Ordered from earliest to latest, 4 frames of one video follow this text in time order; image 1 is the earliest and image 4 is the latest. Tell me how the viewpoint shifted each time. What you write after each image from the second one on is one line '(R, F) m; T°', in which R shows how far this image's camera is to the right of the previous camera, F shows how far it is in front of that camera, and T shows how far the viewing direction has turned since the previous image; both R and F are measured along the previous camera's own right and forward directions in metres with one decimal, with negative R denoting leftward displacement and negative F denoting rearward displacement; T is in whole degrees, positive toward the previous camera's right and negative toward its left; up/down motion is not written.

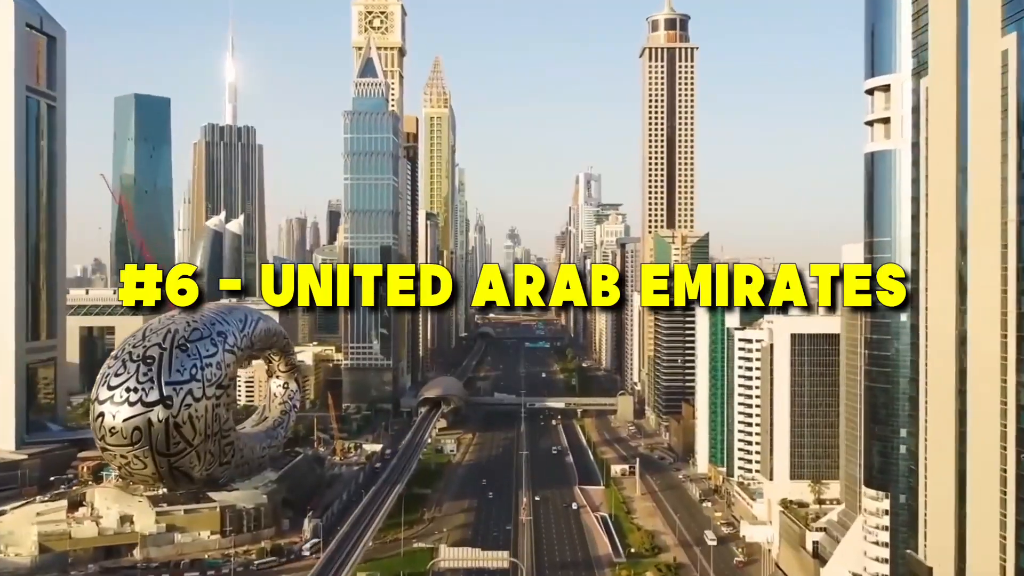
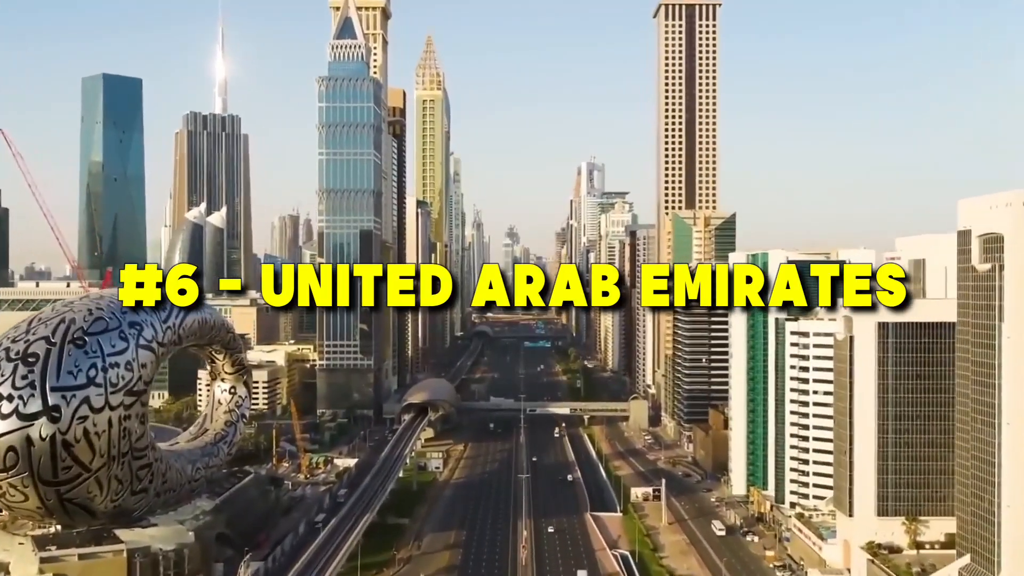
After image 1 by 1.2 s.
(+0.1, +14.8) m; 0°
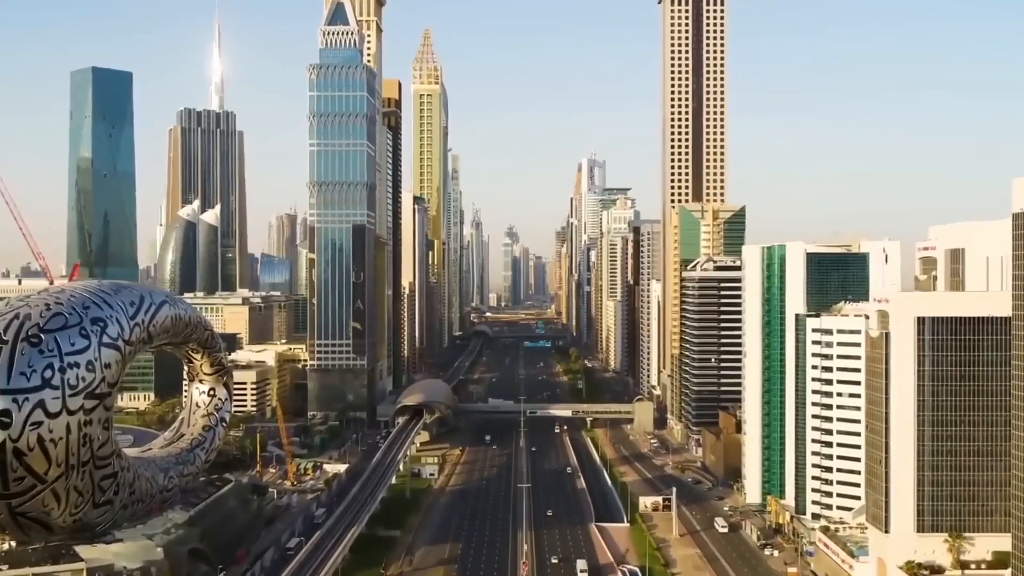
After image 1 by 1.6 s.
(0.0, +4.5) m; 0°
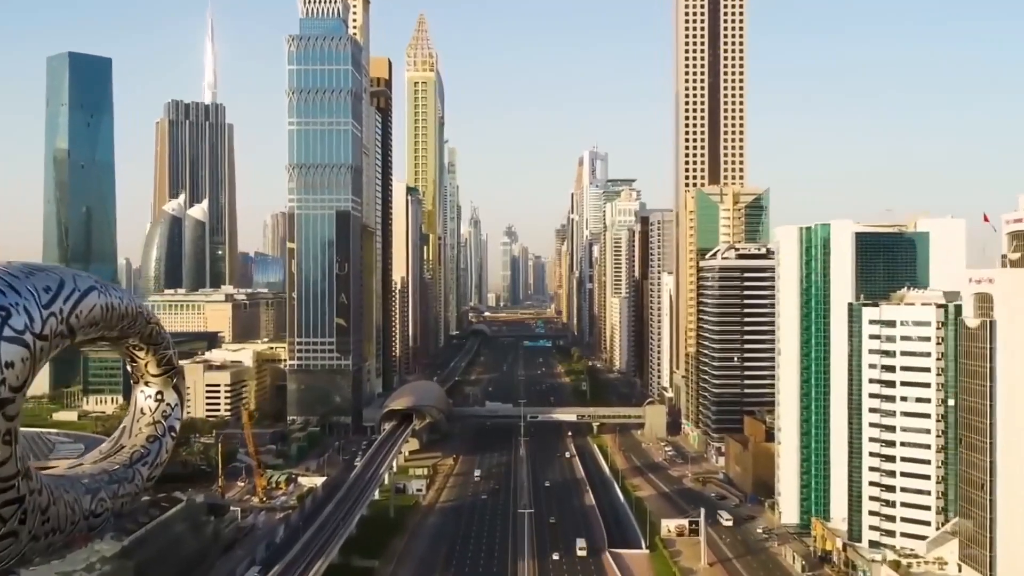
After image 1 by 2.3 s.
(0.0, +9.1) m; 0°
